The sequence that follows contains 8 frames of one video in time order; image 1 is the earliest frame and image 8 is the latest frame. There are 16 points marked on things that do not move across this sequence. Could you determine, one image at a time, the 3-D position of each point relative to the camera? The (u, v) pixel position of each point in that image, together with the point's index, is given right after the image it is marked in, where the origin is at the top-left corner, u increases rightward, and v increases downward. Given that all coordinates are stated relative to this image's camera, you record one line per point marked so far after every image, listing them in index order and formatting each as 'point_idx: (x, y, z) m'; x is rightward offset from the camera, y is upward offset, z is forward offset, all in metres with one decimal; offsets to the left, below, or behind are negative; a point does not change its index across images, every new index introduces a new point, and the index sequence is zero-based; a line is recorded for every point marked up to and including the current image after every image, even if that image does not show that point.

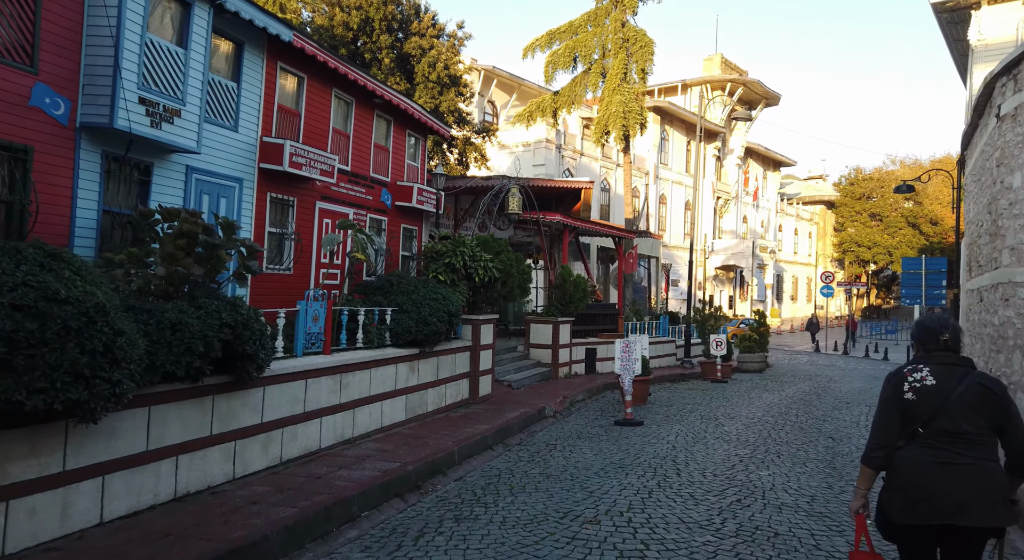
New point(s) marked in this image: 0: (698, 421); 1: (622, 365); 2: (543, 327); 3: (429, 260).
0: (+3.1, -2.4, +12.7) m
1: (+1.8, -1.4, +12.3) m
2: (+0.8, -1.2, +18.3) m
3: (-1.4, +0.3, +12.1) m
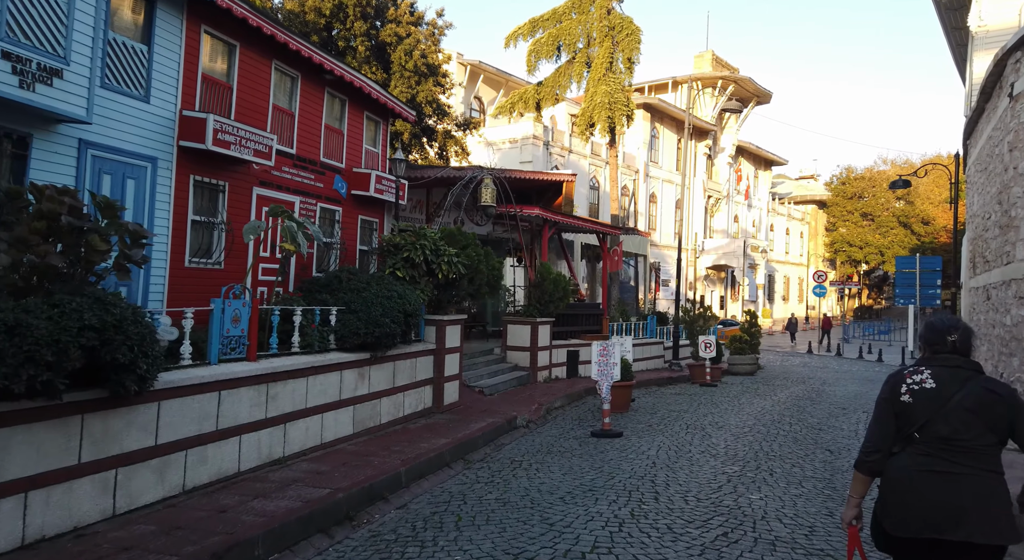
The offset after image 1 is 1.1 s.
0: (+2.6, -2.4, +11.6) m
1: (+1.3, -1.4, +11.2) m
2: (+0.2, -1.1, +17.2) m
3: (-1.9, +0.4, +10.9) m
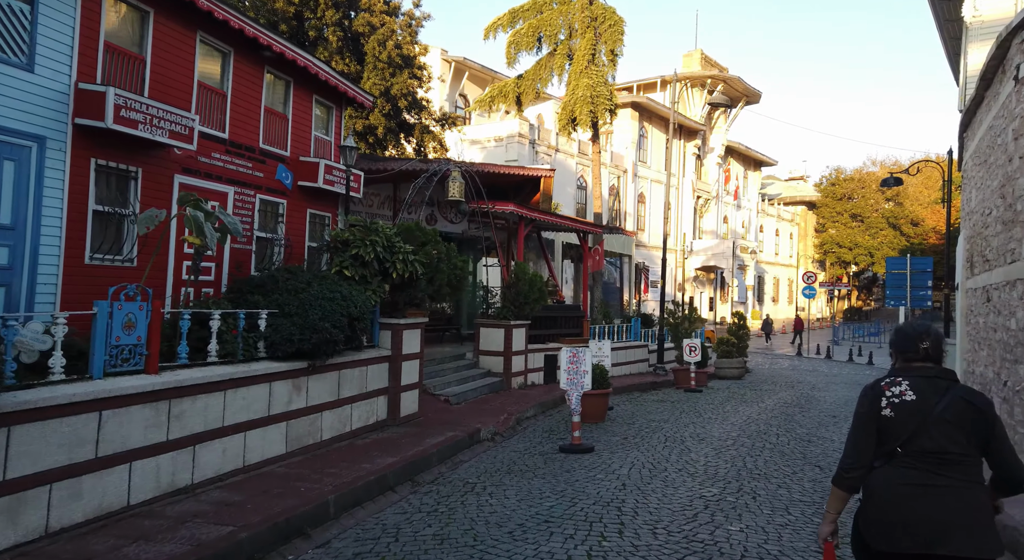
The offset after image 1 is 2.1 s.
0: (+2.1, -2.4, +10.6) m
1: (+0.8, -1.4, +10.2) m
2: (-0.4, -1.1, +16.2) m
3: (-2.4, +0.4, +9.9) m
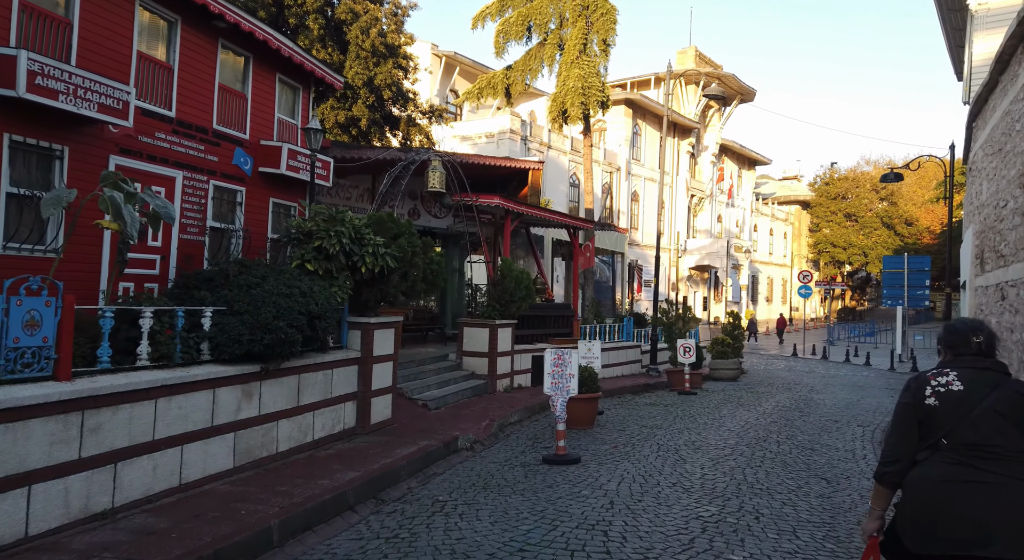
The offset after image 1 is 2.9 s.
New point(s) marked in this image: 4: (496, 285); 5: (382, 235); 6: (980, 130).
0: (+1.8, -2.3, +9.8) m
1: (+0.5, -1.3, +9.4) m
2: (-0.7, -1.1, +15.4) m
3: (-2.6, +0.4, +9.0) m
4: (-0.3, -0.1, +15.8) m
5: (-1.7, +0.6, +9.9) m
6: (+8.7, +2.8, +13.9) m
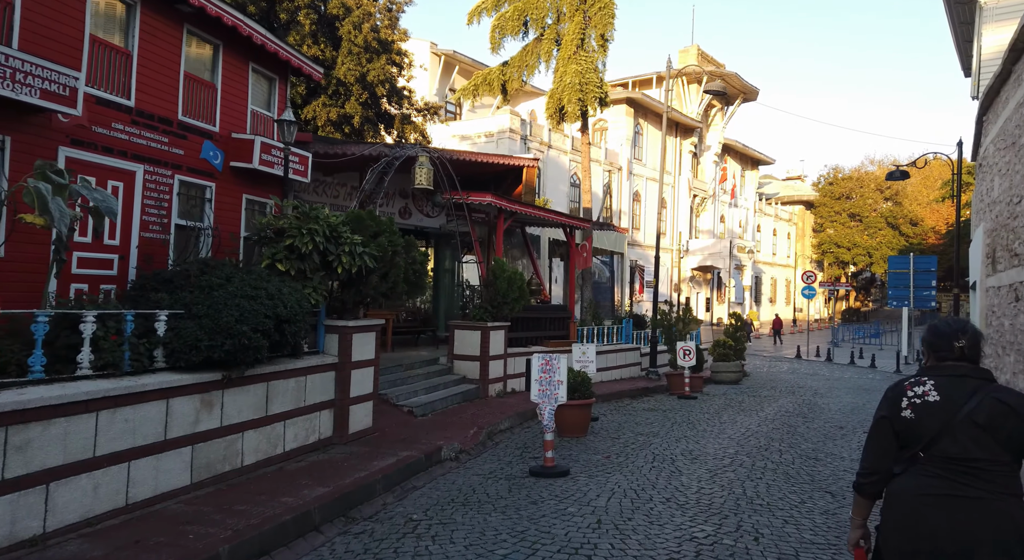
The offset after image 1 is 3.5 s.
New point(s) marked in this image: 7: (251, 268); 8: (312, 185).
0: (+1.7, -2.3, +9.3) m
1: (+0.3, -1.3, +8.9) m
2: (-0.8, -1.1, +14.8) m
3: (-2.8, +0.4, +8.5) m
4: (-0.5, -0.1, +15.3) m
5: (-1.9, +0.6, +9.3) m
6: (+8.5, +2.8, +13.4) m
7: (-2.8, +0.1, +8.0) m
8: (-3.8, +1.8, +14.1) m
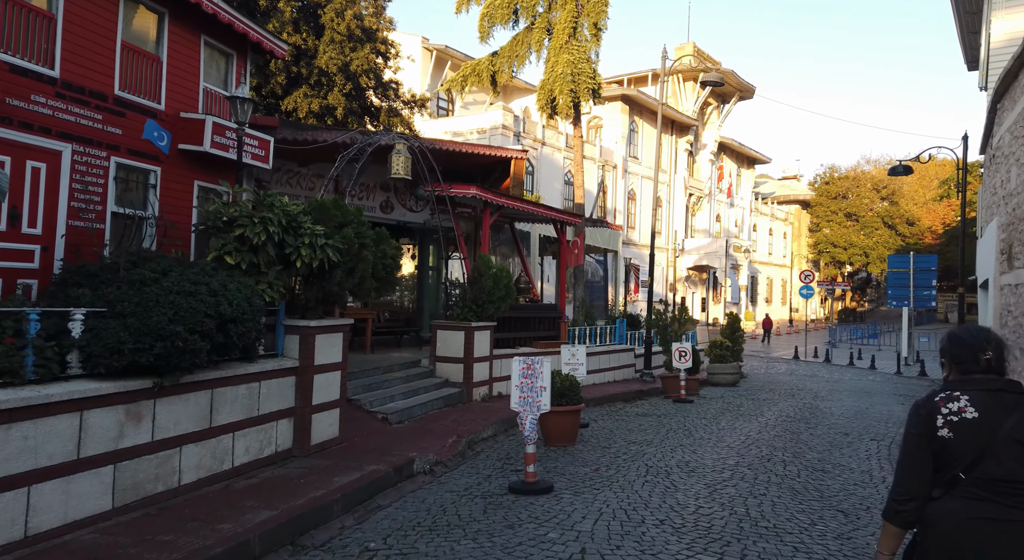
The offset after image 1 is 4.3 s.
0: (+1.4, -2.3, +8.4) m
1: (+0.1, -1.3, +8.0) m
2: (-1.1, -1.0, +14.0) m
3: (-3.0, +0.5, +7.6) m
4: (-0.7, -0.1, +14.4) m
5: (-2.1, +0.6, +8.5) m
6: (+8.3, +2.8, +12.5) m
7: (-3.0, +0.2, +7.2) m
8: (-4.0, +1.8, +13.2) m
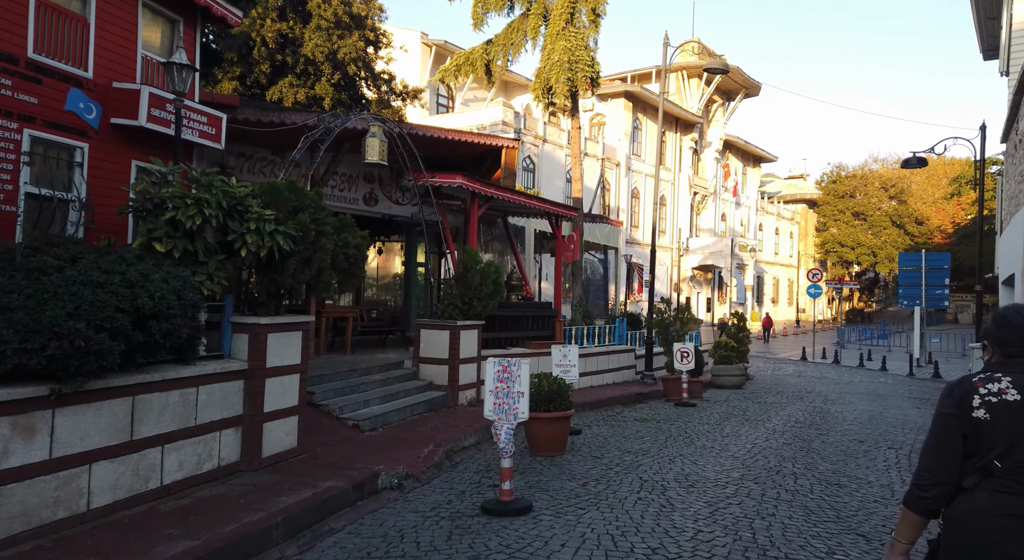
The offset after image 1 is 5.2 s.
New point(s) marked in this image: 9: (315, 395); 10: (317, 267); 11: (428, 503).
0: (+1.2, -2.2, +7.4) m
1: (-0.1, -1.2, +7.0) m
2: (-1.3, -0.9, +13.0) m
3: (-3.3, +0.6, +6.7) m
4: (-0.9, 0.0, +13.4) m
5: (-2.4, +0.7, +7.5) m
6: (+8.1, +2.9, +11.5) m
7: (-3.3, +0.3, +6.2) m
8: (-4.2, +1.9, +12.3) m
9: (-2.7, -1.6, +10.1) m
10: (-2.0, +0.1, +7.7) m
11: (-0.9, -2.2, +7.2) m
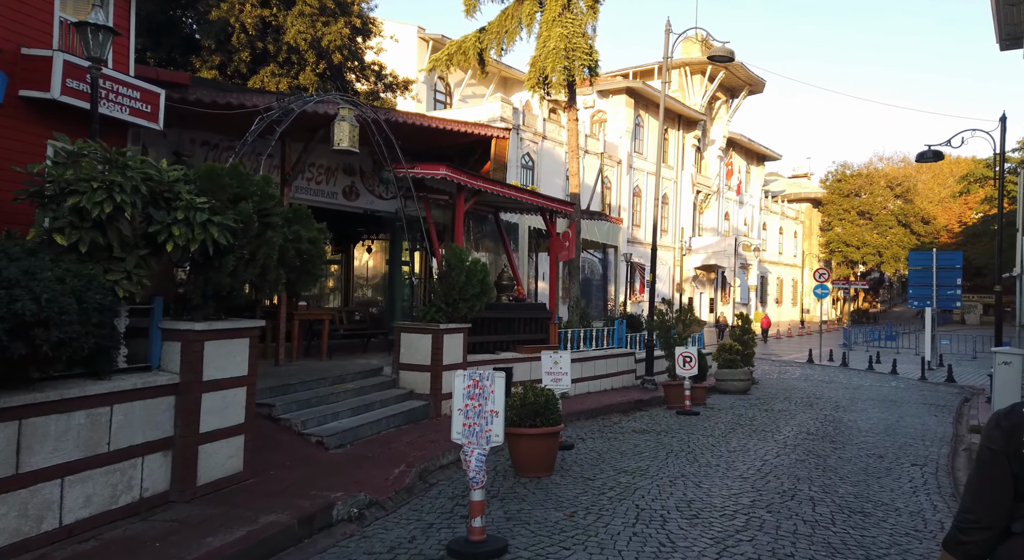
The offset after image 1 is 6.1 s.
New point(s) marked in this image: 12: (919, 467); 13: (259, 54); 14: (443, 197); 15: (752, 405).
0: (+1.0, -2.2, +6.4) m
1: (-0.4, -1.2, +6.0) m
2: (-1.5, -0.9, +12.0) m
3: (-3.5, +0.6, +5.7) m
4: (-1.1, 0.0, +12.4) m
5: (-2.6, +0.7, +6.5) m
6: (+7.9, +2.9, +10.5) m
7: (-3.5, +0.3, +5.2) m
8: (-4.4, +1.9, +11.3) m
9: (-2.9, -1.6, +9.1) m
10: (-2.2, +0.1, +6.7) m
11: (-1.1, -2.2, +6.2) m
12: (+5.7, -2.6, +10.5) m
13: (-6.7, +6.0, +19.7) m
14: (-1.4, +1.6, +14.6) m
15: (+5.5, -2.9, +17.1) m
